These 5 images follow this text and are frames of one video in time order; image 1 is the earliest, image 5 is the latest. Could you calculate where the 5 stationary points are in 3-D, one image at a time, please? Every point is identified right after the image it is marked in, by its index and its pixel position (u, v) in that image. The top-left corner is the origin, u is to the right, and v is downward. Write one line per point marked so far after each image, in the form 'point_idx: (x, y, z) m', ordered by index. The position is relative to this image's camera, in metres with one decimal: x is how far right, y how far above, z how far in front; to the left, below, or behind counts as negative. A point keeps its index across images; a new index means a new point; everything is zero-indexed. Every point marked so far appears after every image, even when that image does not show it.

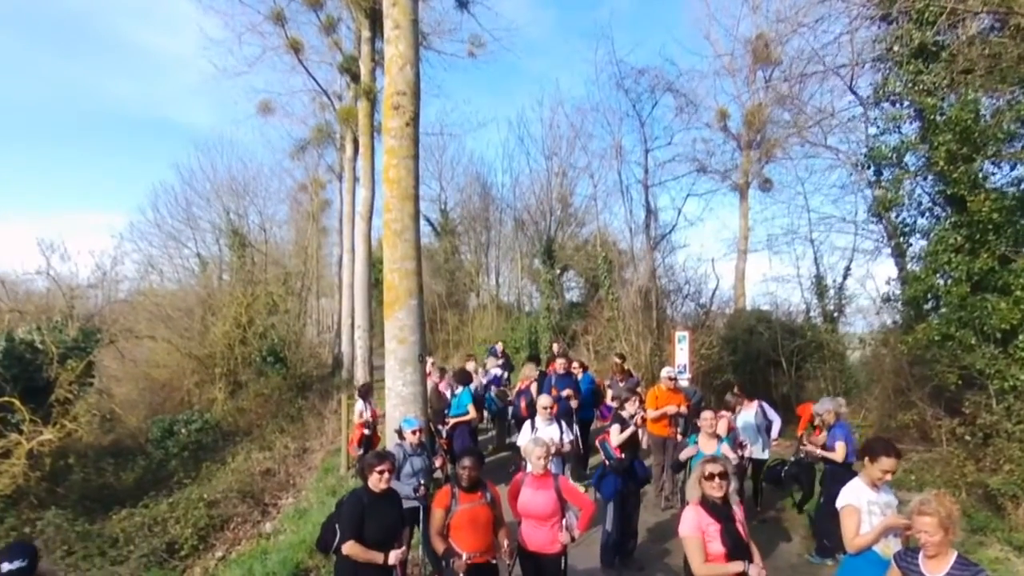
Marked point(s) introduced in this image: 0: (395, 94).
0: (-1.6, +2.7, +12.3) m
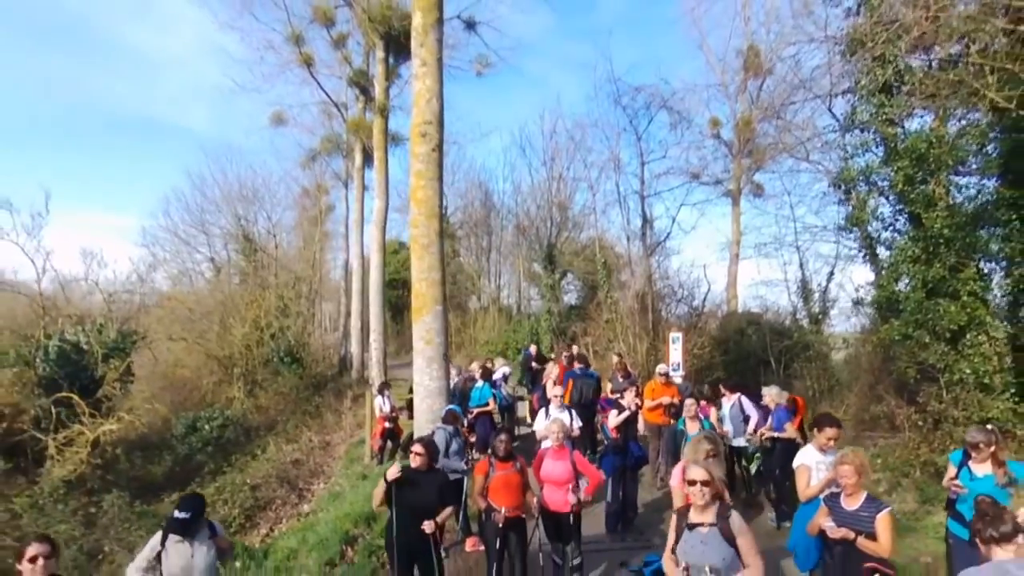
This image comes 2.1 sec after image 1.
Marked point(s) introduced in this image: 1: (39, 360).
0: (-1.4, +2.6, +13.9) m
1: (-9.4, -1.4, +17.7) m
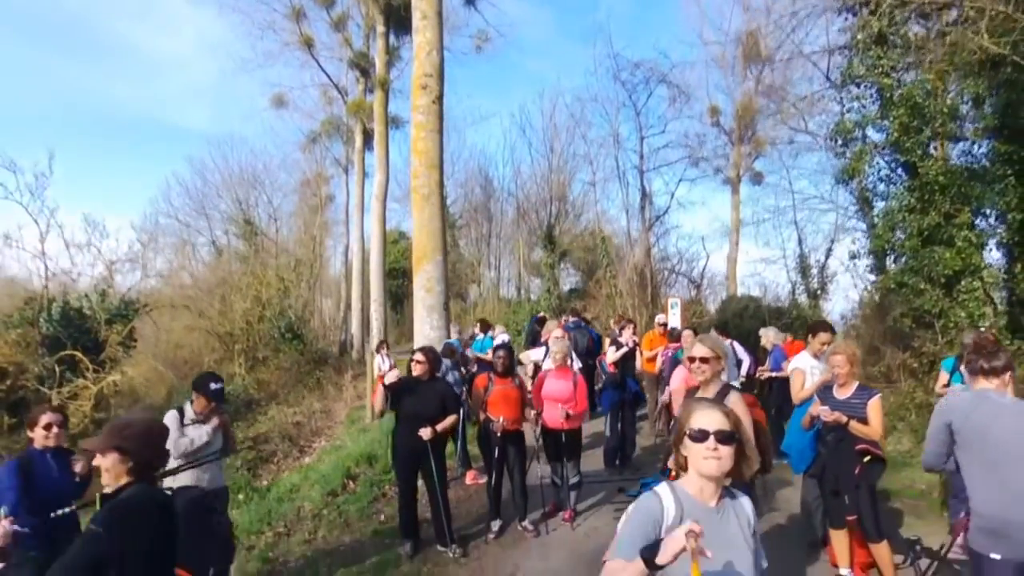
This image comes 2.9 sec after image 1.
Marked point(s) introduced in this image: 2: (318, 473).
0: (-1.4, +3.4, +14.0) m
1: (-9.4, -0.6, +17.8) m
2: (-2.6, -2.5, +12.0) m
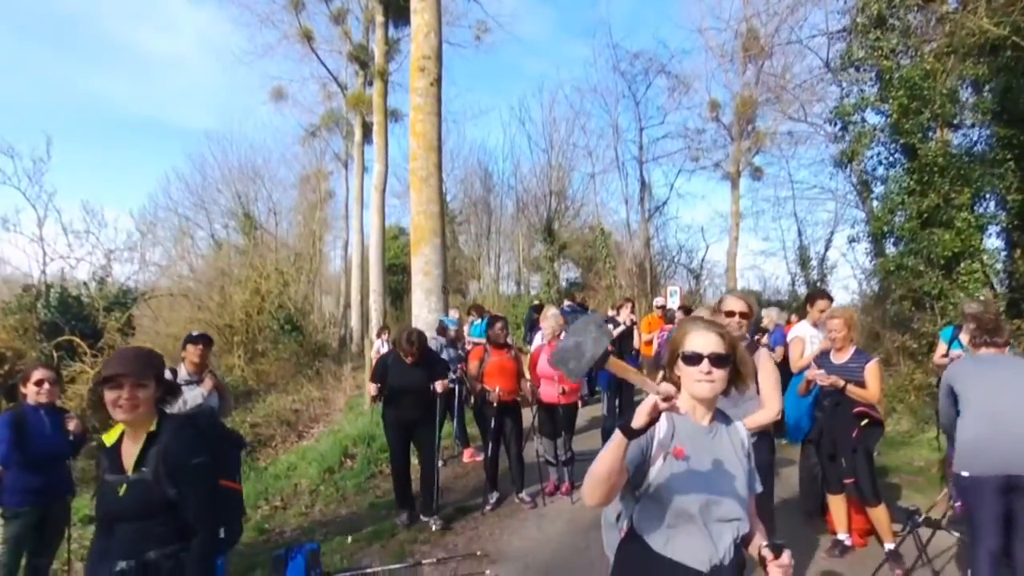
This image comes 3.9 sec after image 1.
0: (-1.4, +3.6, +14.0) m
1: (-9.5, -0.4, +17.8) m
2: (-2.7, -2.2, +12.0) m
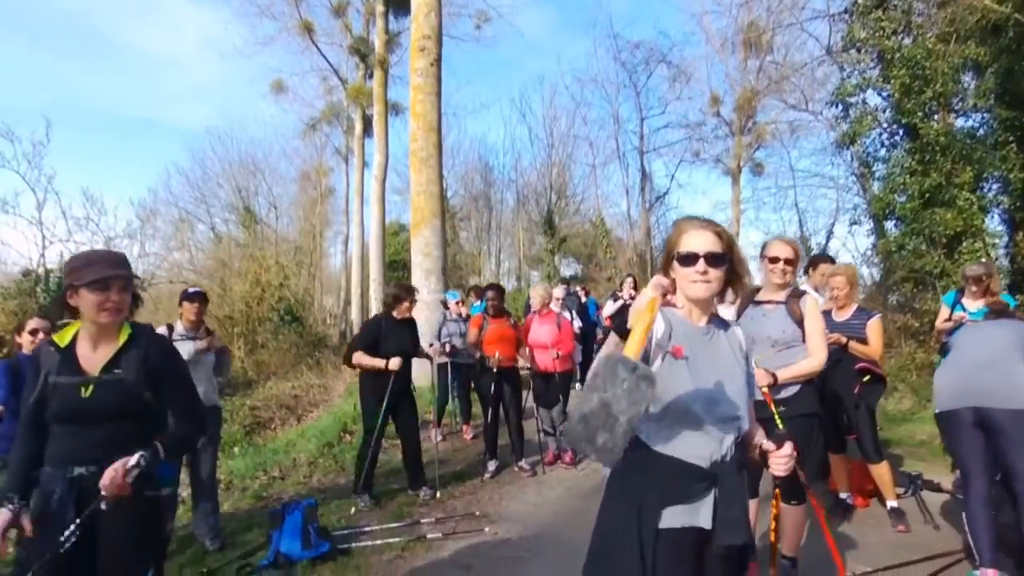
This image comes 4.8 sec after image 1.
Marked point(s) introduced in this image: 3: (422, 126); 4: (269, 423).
0: (-1.4, +4.0, +14.0) m
1: (-9.5, -0.1, +17.7) m
2: (-2.7, -1.9, +11.9) m
3: (-1.4, +2.5, +13.9) m
4: (-4.4, -2.5, +15.9) m
